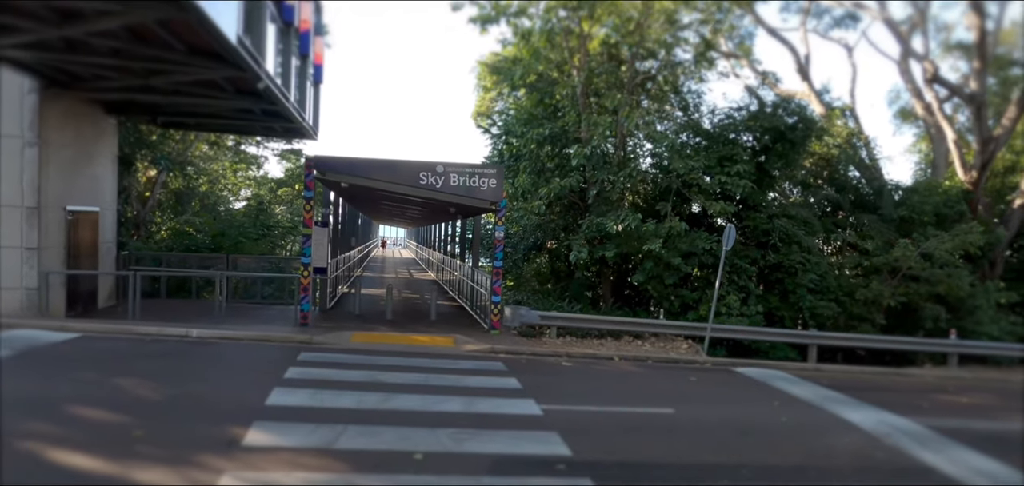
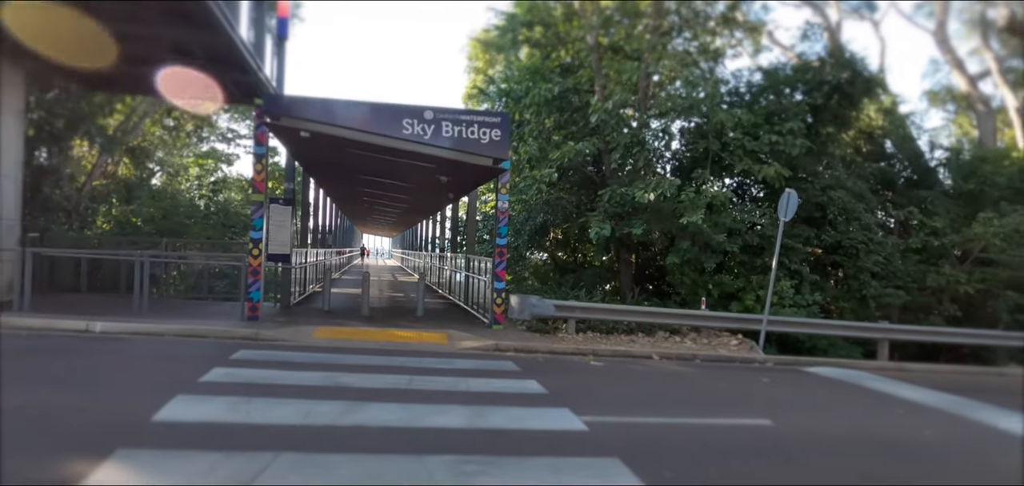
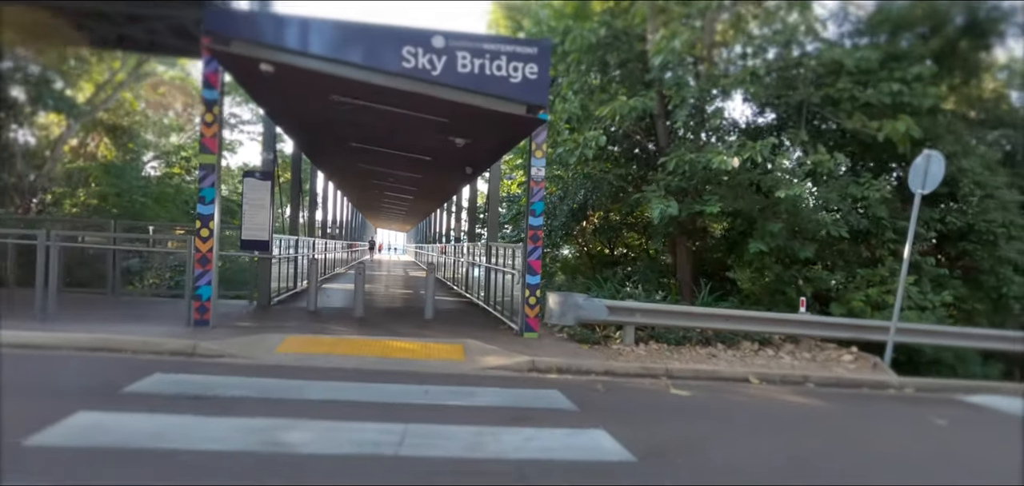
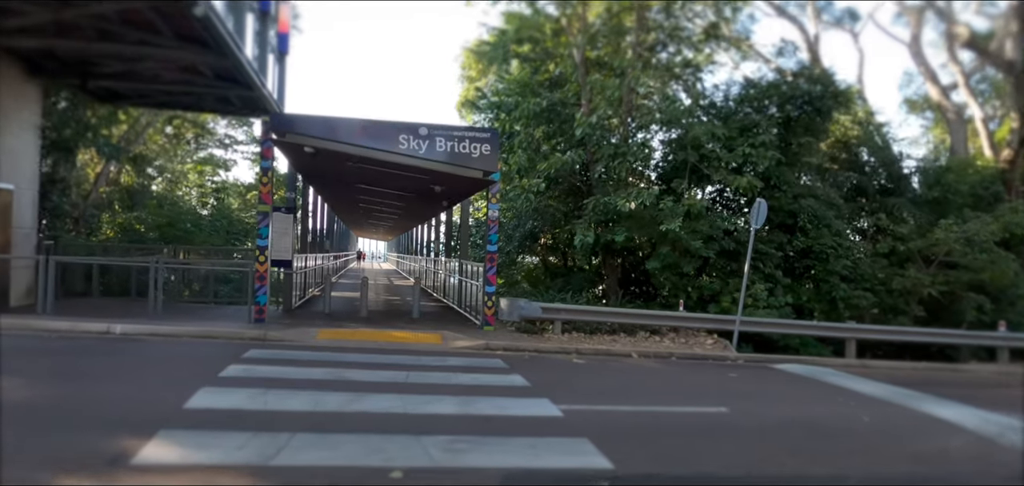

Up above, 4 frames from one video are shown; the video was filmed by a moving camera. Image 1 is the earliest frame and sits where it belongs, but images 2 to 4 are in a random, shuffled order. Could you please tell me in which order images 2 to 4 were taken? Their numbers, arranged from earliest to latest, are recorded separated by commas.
4, 2, 3
